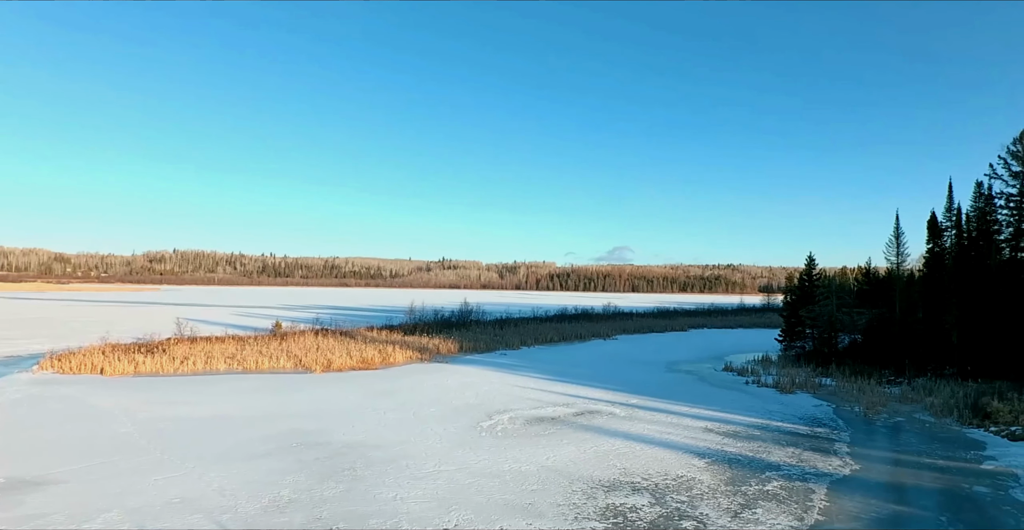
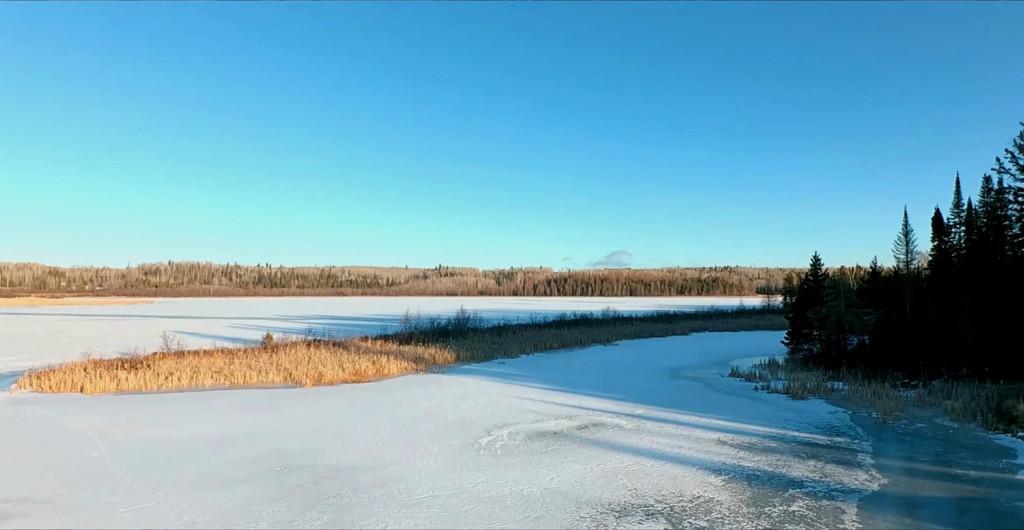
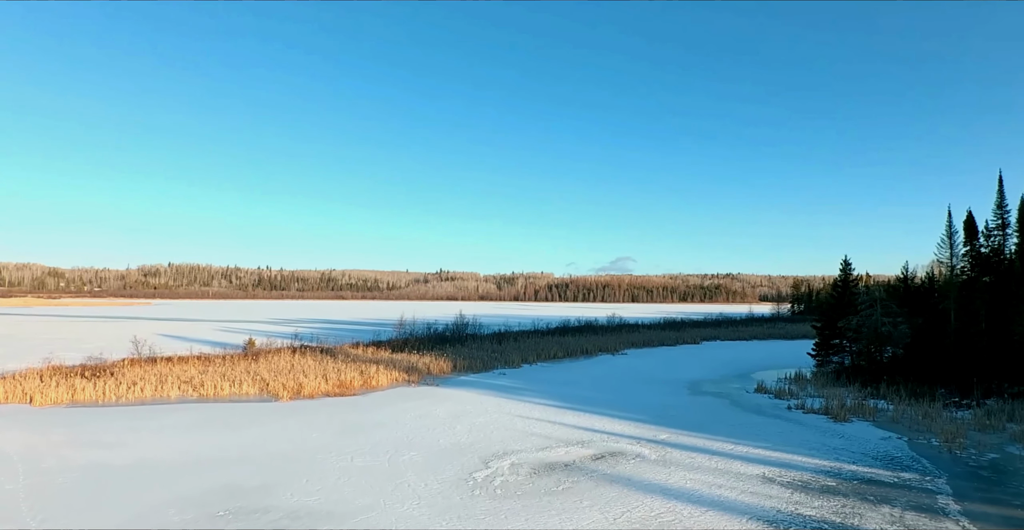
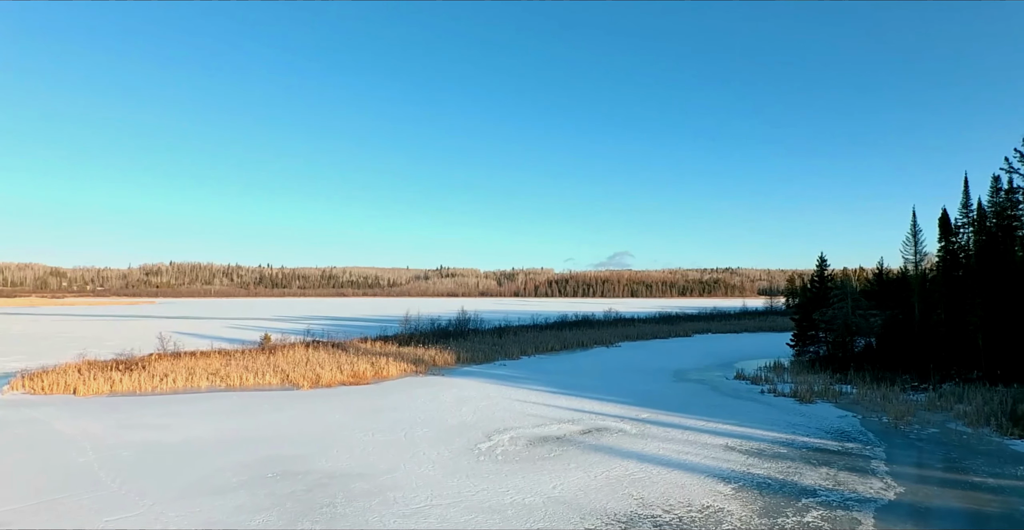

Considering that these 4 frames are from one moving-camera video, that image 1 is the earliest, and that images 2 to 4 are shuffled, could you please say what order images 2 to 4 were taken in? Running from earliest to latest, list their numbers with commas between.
2, 4, 3
